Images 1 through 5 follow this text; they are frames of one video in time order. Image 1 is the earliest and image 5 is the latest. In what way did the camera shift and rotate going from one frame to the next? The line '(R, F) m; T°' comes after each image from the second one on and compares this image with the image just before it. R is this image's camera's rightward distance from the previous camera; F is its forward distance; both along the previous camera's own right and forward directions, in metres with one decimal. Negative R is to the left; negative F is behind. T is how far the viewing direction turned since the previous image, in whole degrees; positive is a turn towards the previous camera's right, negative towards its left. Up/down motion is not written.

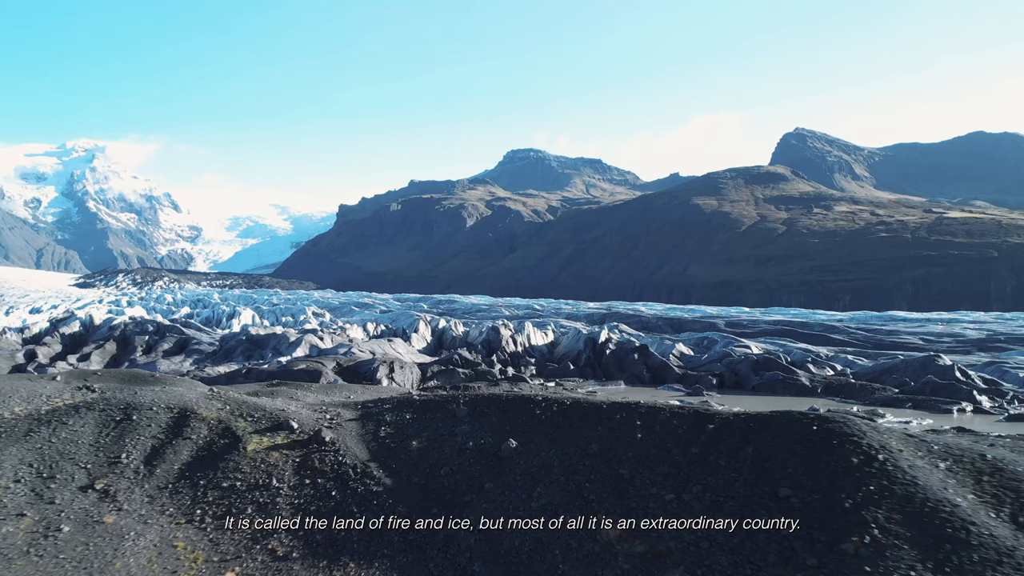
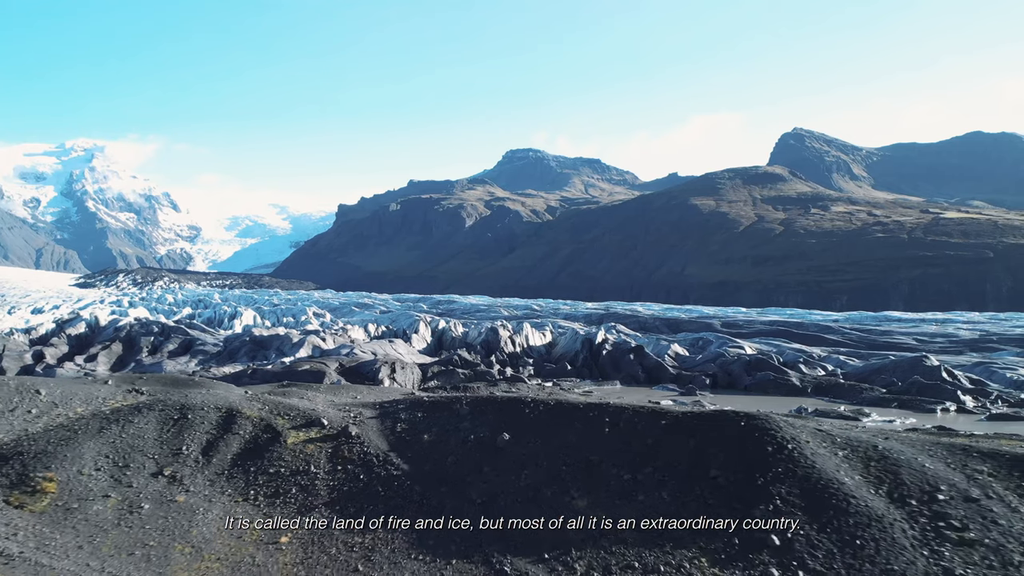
(0.0, -0.8) m; 0°
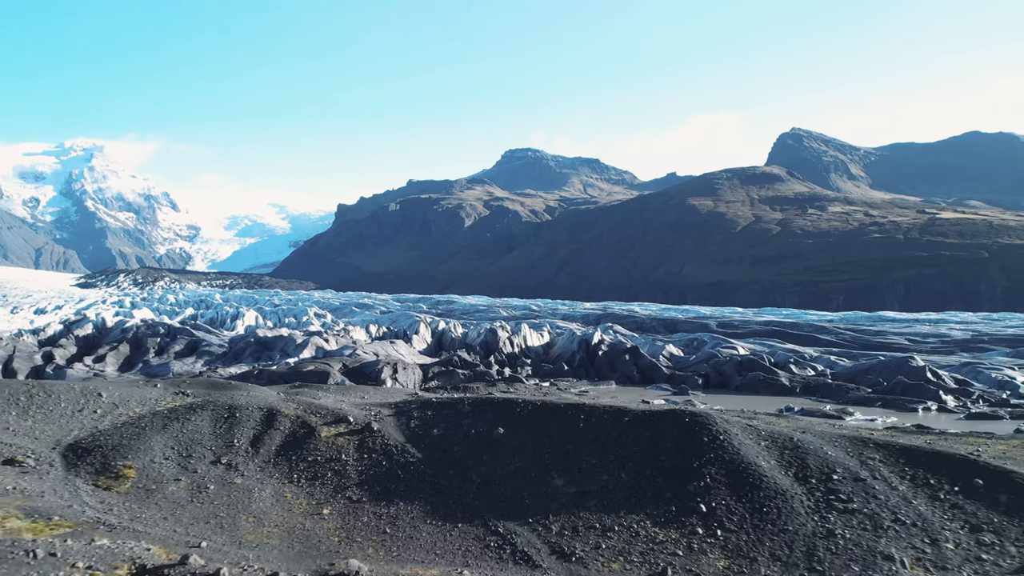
(0.0, -1.0) m; 0°
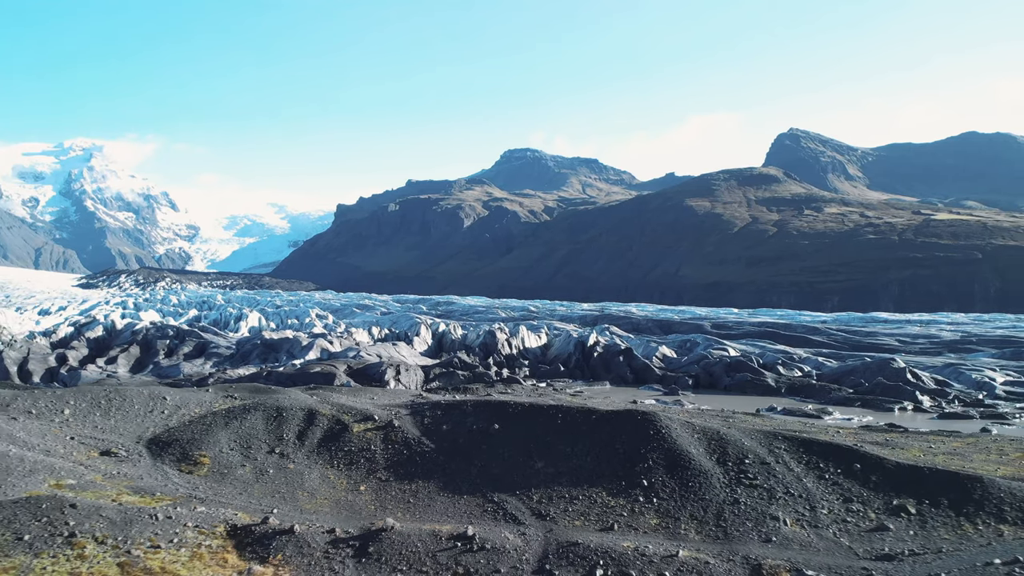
(+0.1, -1.4) m; 0°
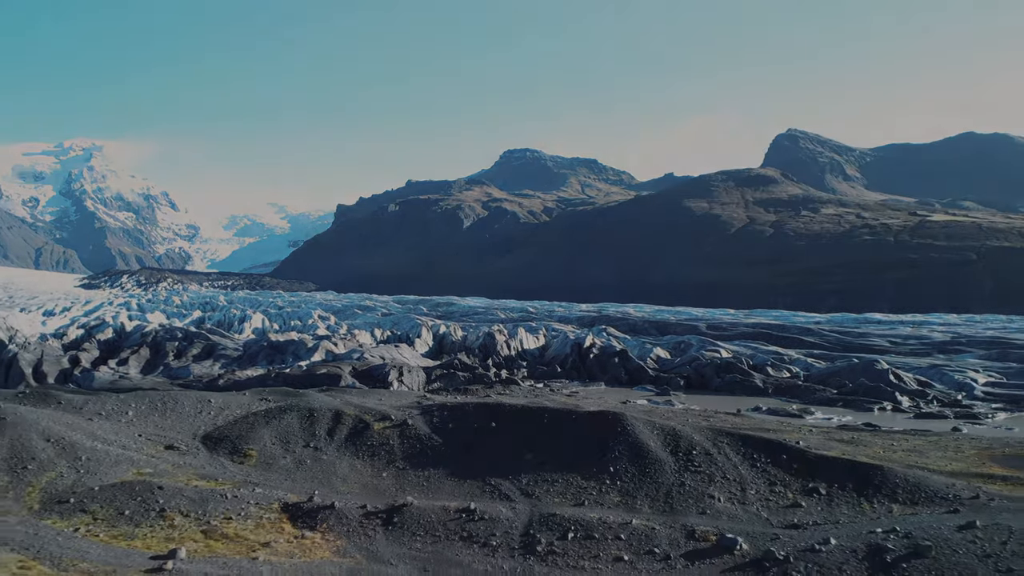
(+0.1, -1.4) m; 0°
